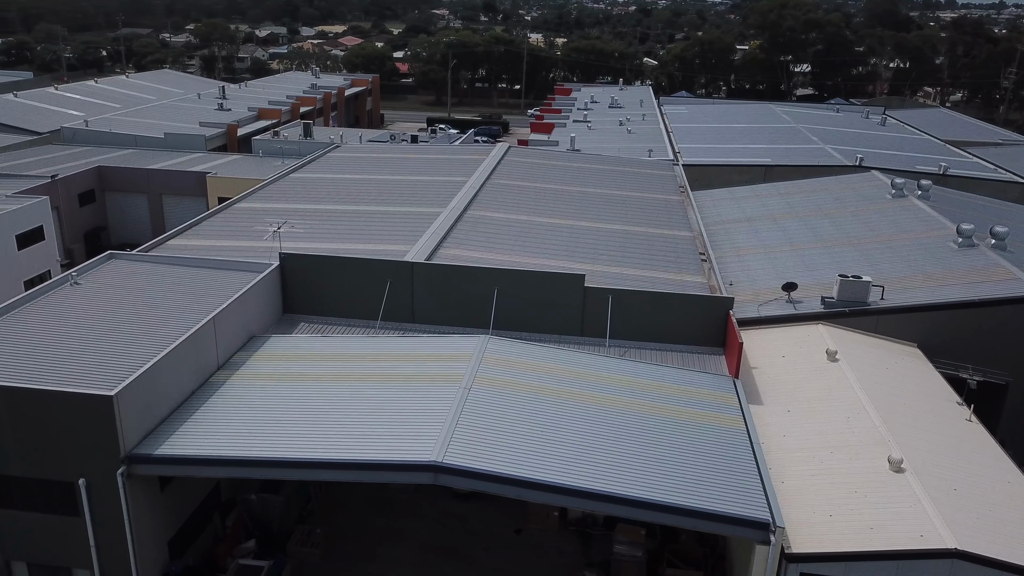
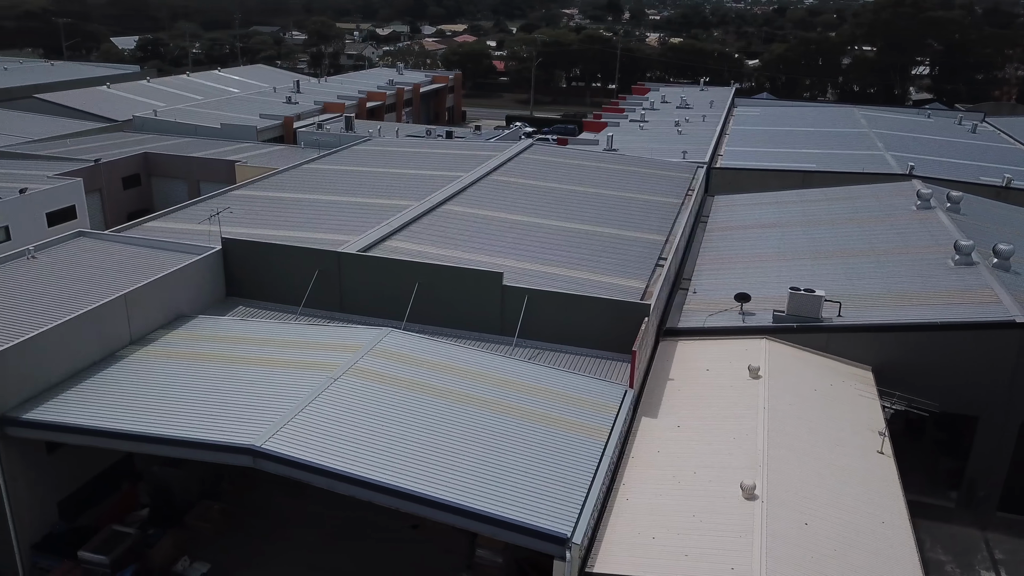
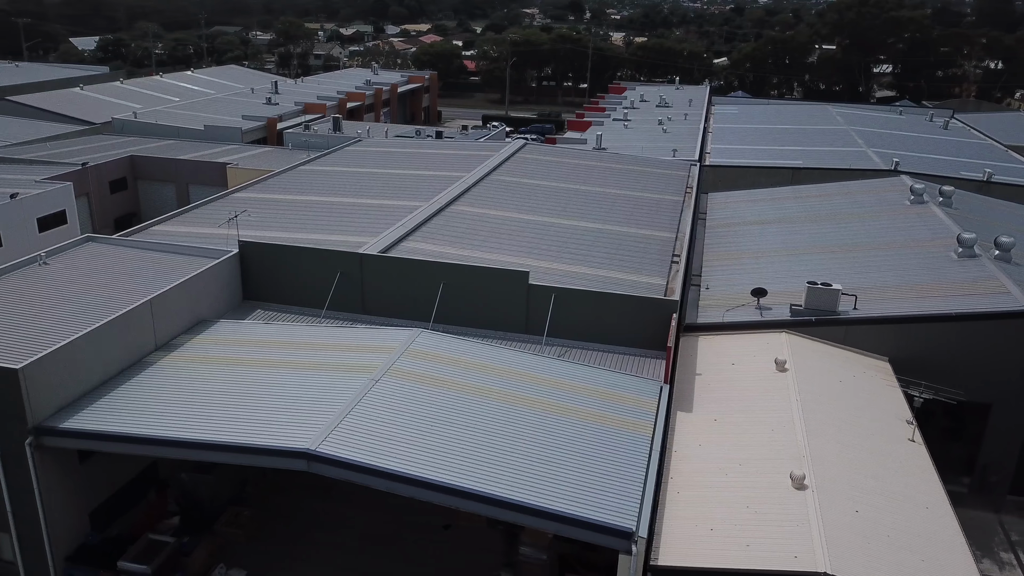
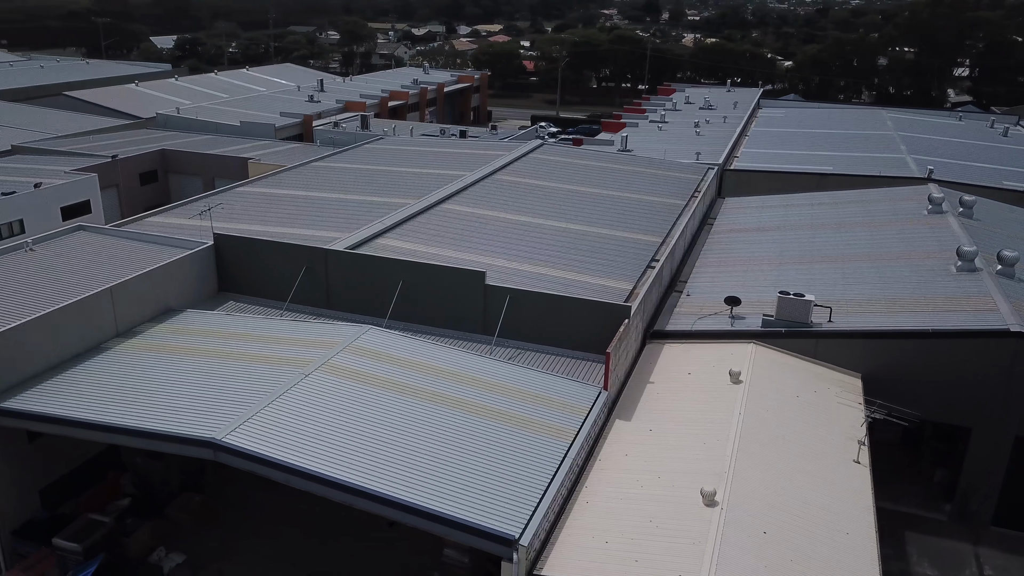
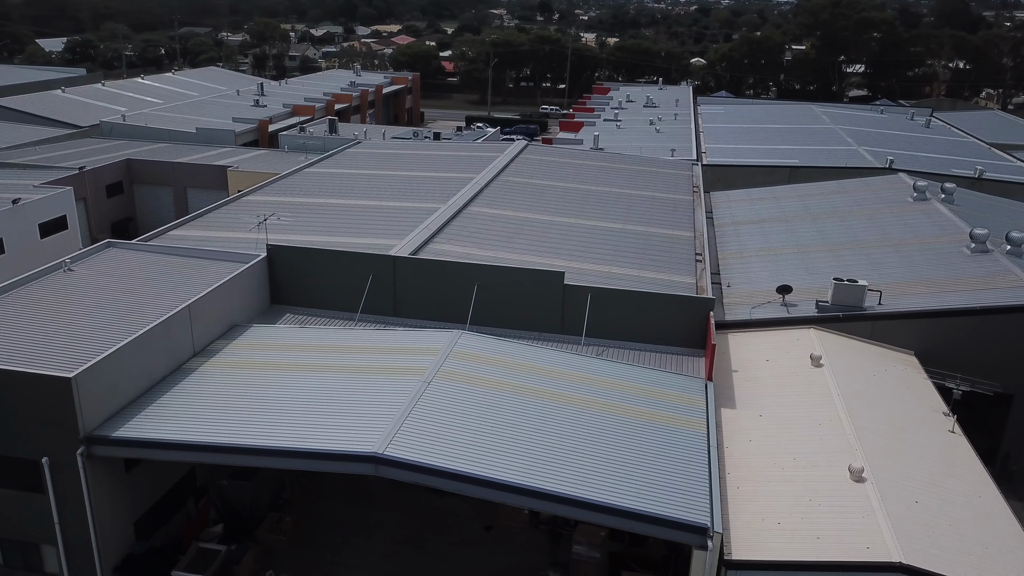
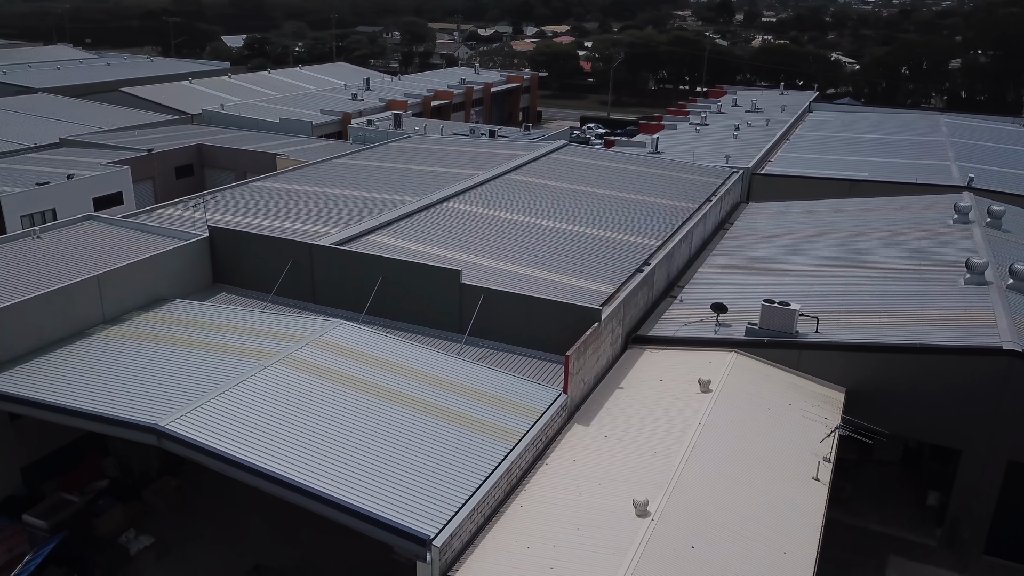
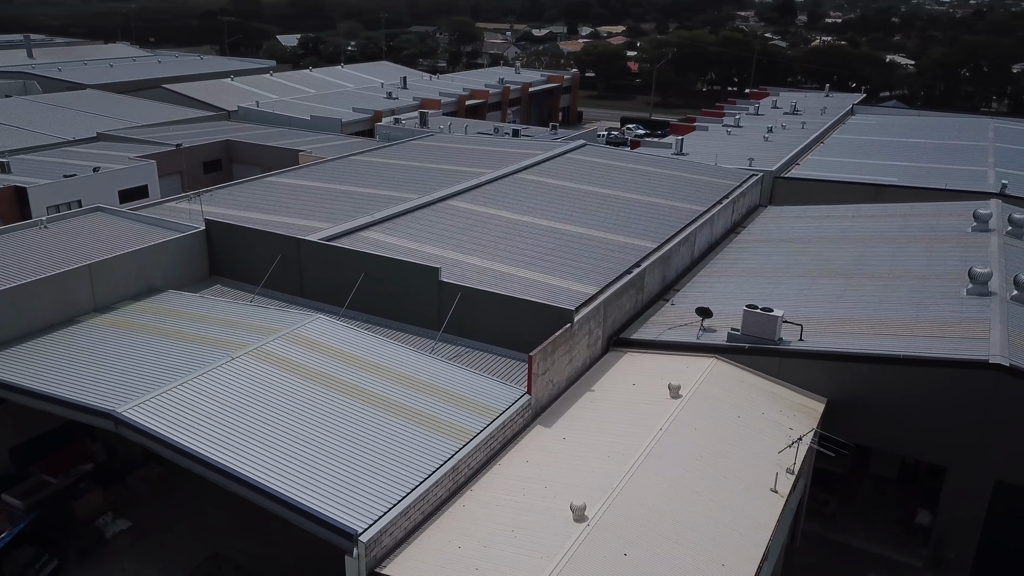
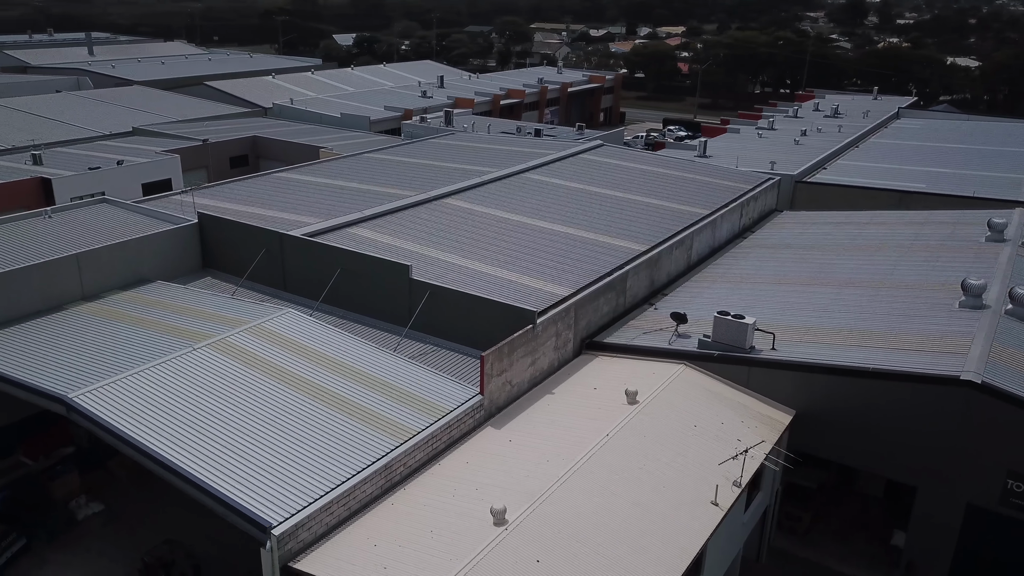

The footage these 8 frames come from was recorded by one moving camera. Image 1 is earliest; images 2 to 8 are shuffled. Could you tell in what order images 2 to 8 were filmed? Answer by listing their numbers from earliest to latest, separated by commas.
5, 3, 2, 4, 6, 7, 8
